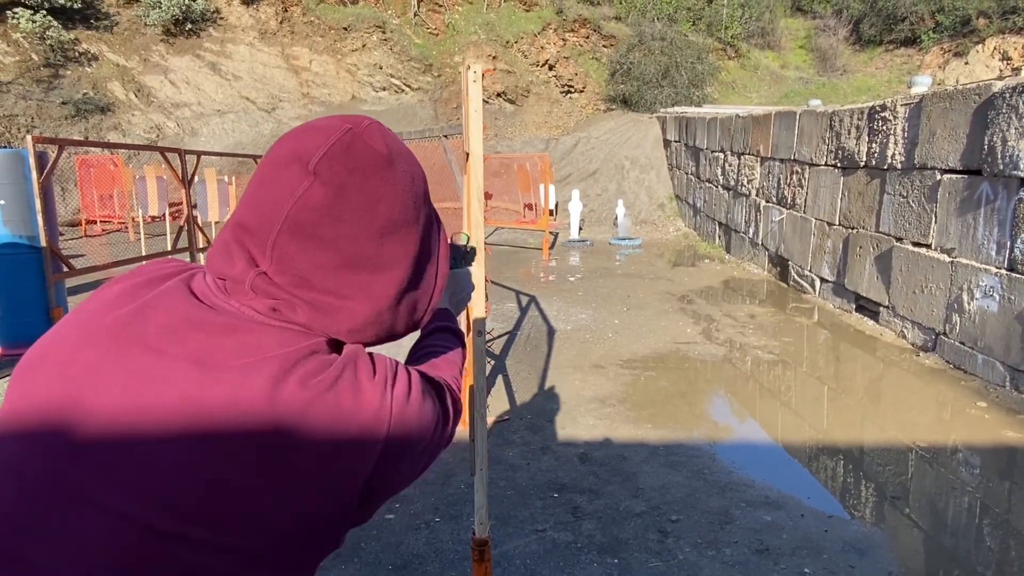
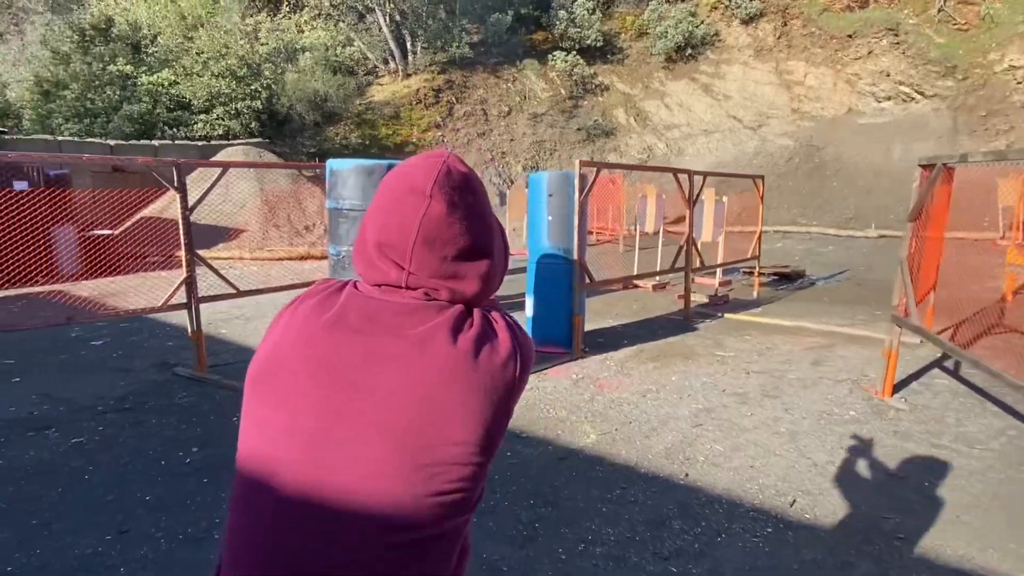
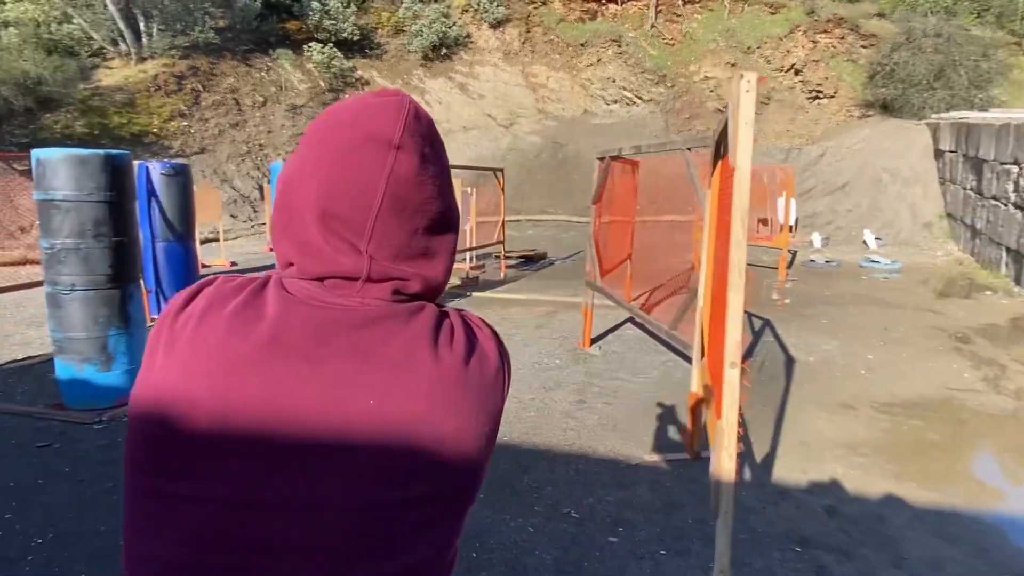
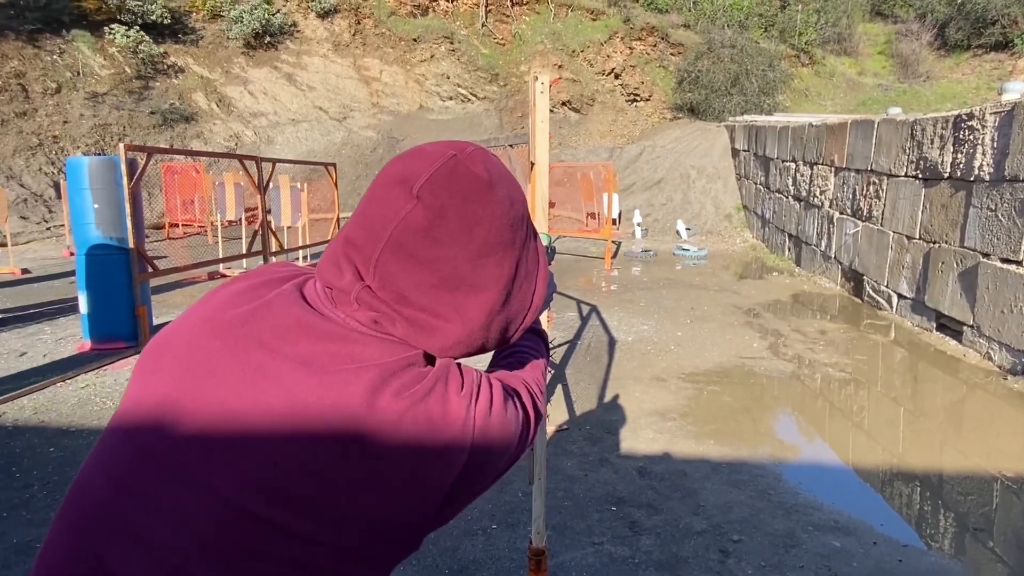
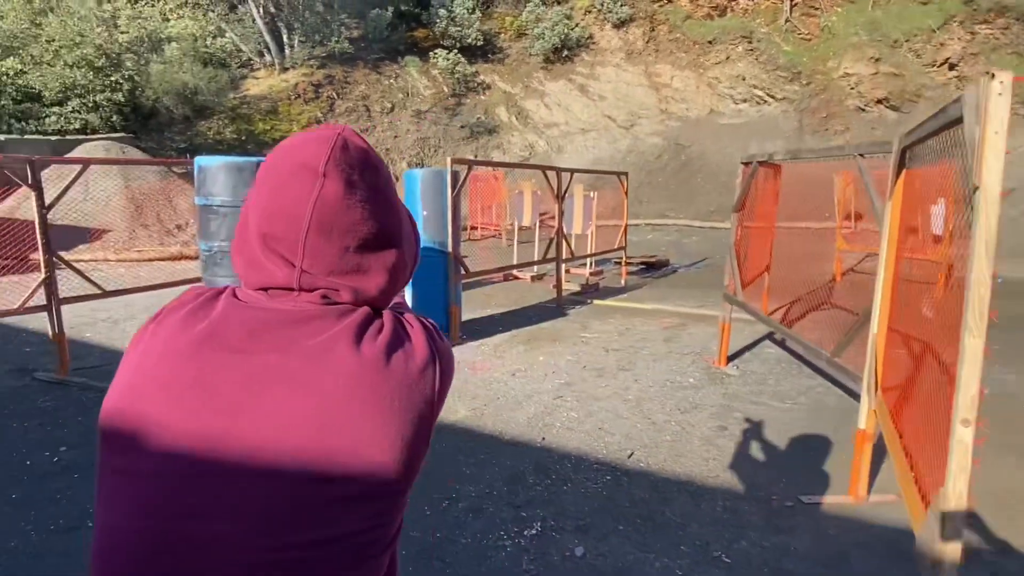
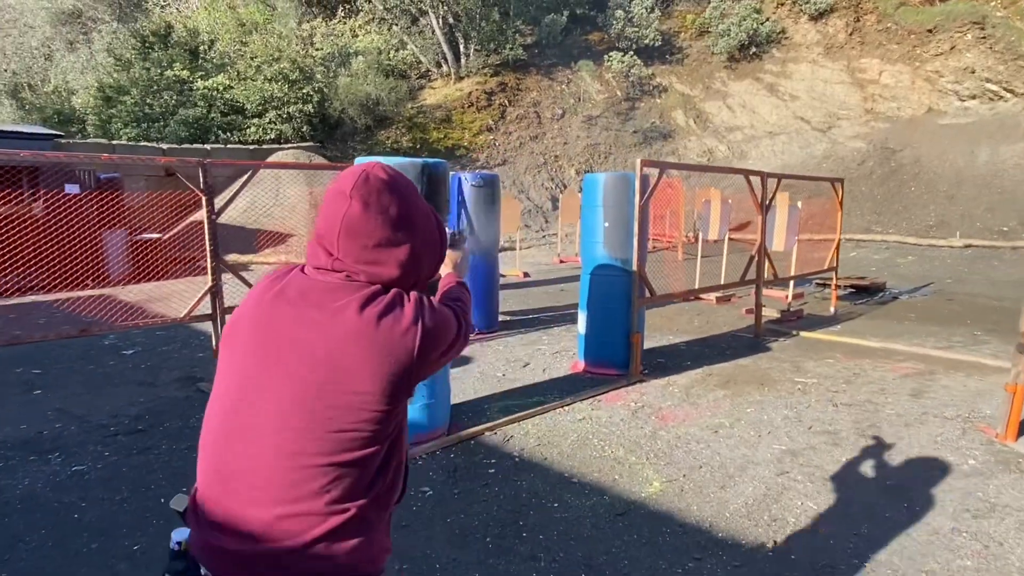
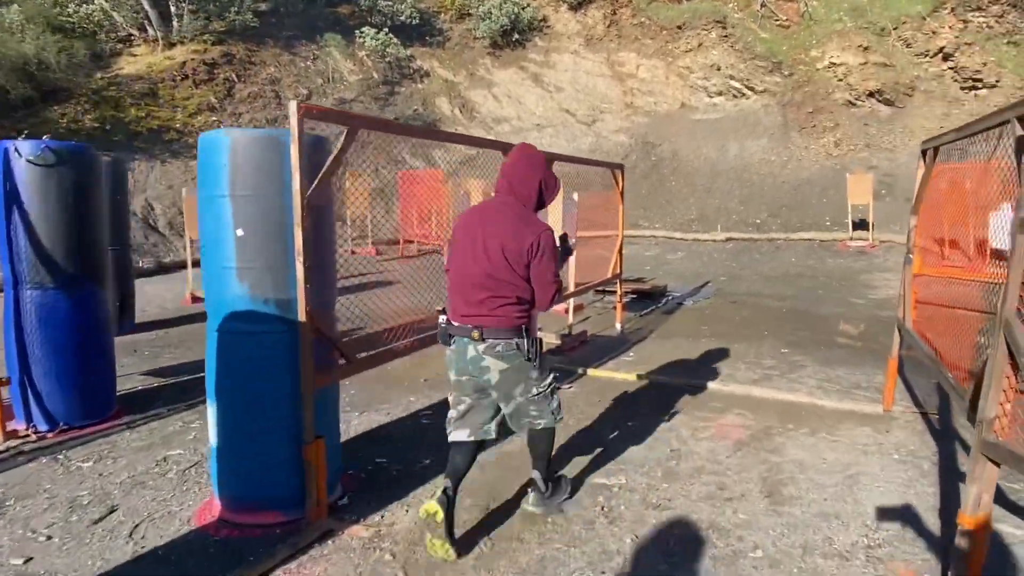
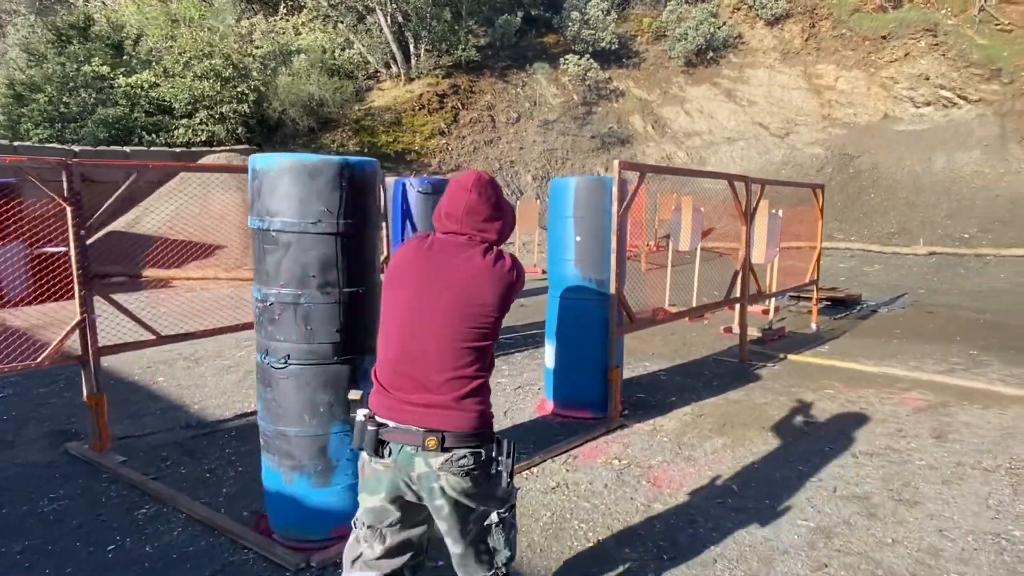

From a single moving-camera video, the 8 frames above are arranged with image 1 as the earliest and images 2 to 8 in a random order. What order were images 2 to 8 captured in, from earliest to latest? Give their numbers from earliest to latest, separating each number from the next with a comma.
4, 3, 5, 2, 6, 8, 7
